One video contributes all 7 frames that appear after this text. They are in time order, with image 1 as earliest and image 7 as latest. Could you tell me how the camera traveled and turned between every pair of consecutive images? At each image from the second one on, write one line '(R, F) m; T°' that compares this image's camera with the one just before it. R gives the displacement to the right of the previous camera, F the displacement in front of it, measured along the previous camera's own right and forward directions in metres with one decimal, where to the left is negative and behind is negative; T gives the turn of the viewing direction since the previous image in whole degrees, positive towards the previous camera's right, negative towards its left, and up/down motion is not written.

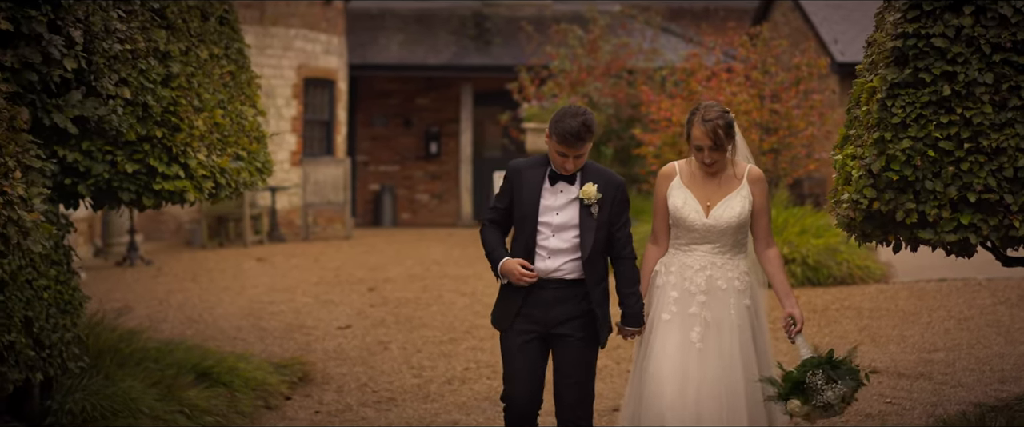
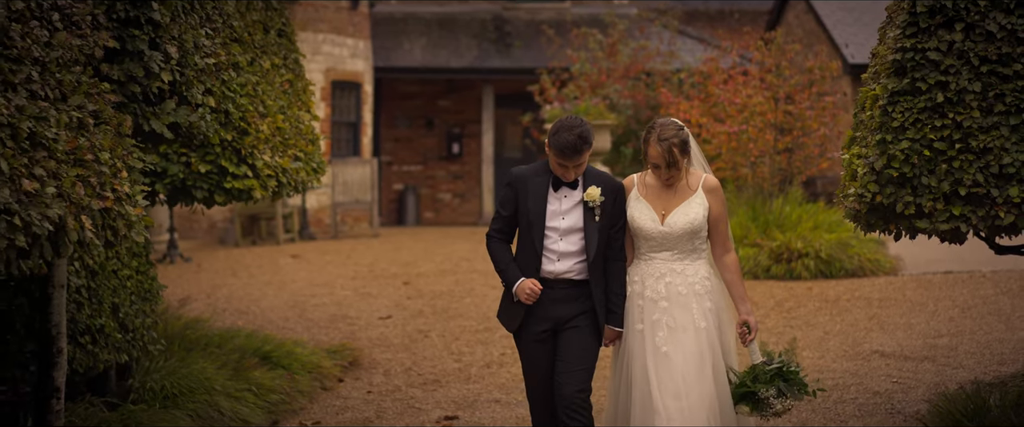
(-0.1, -0.6) m; -1°
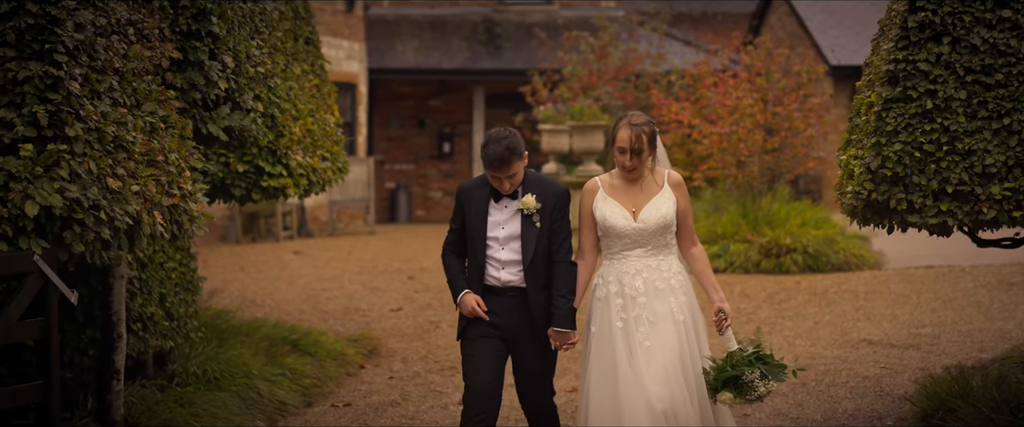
(-0.2, -0.5) m; +1°
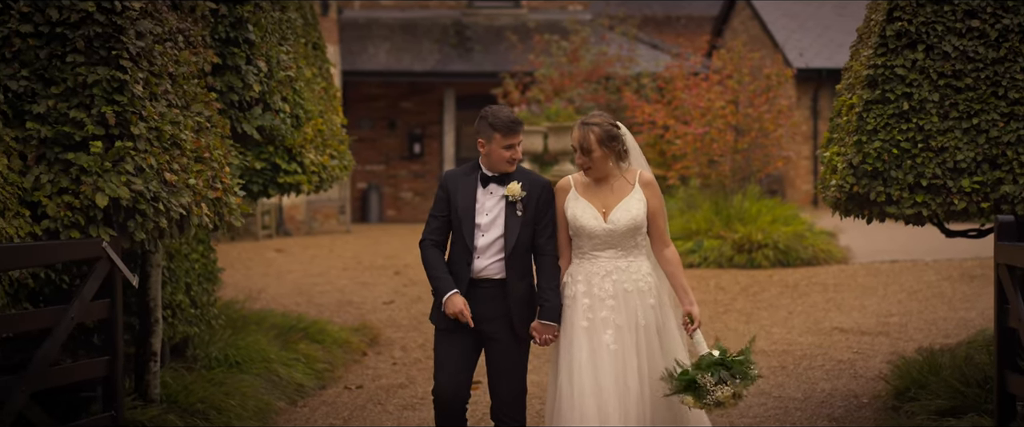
(-0.3, -0.5) m; +2°
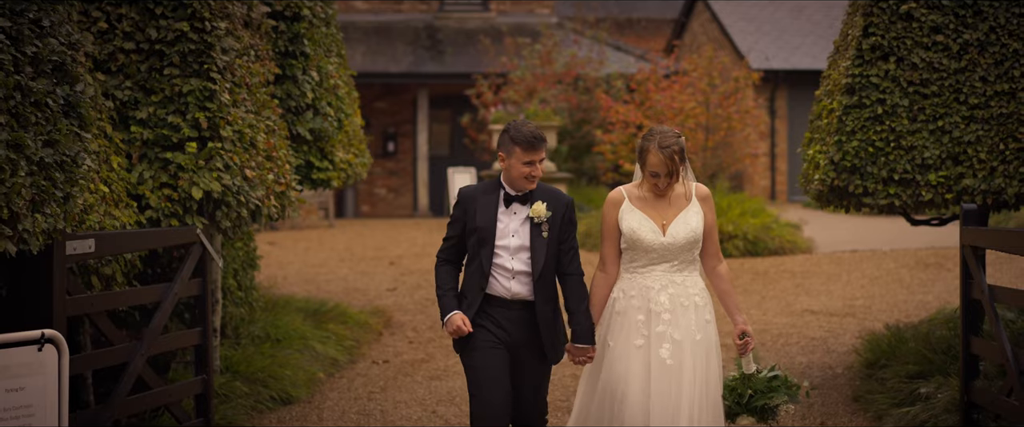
(-0.4, -0.8) m; +2°
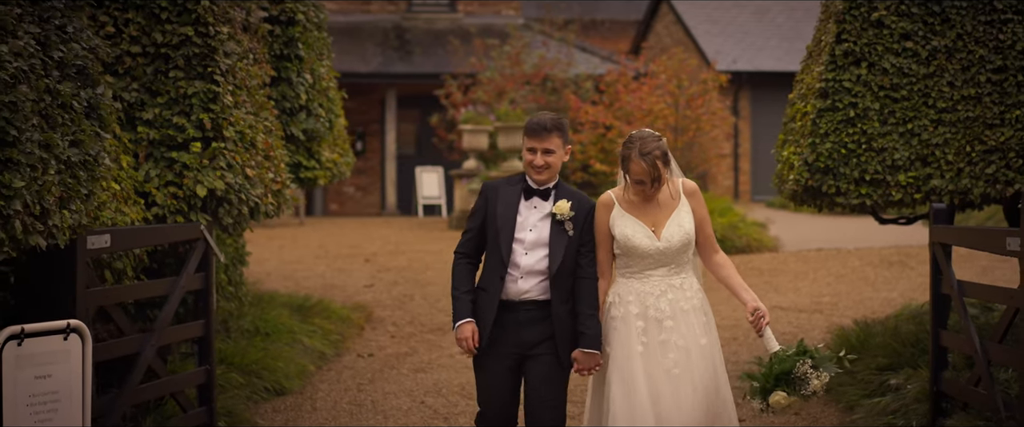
(-0.2, -0.2) m; +2°
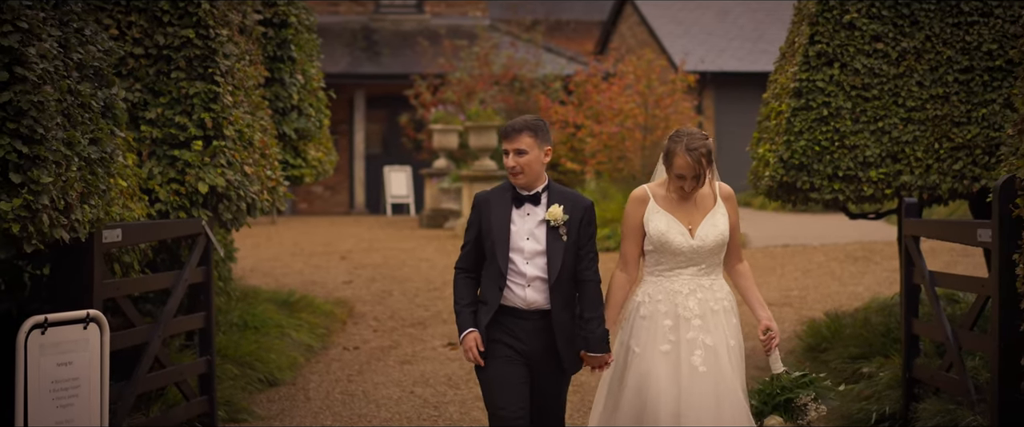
(-0.2, -0.2) m; +2°
